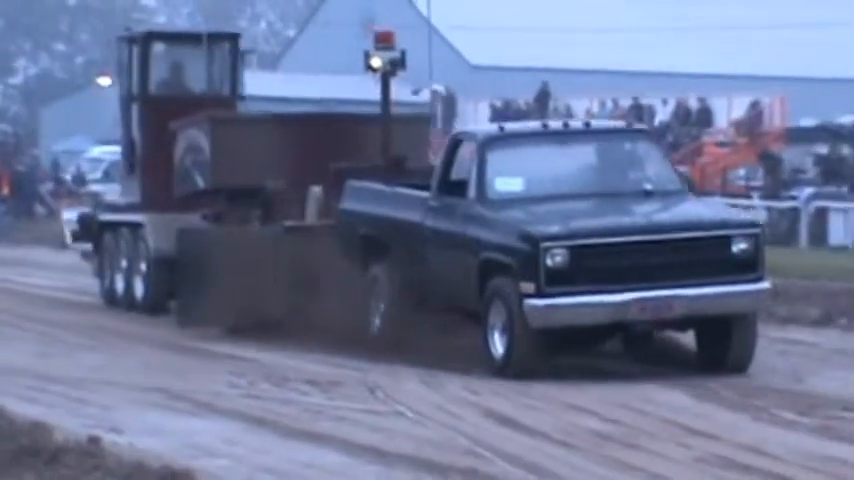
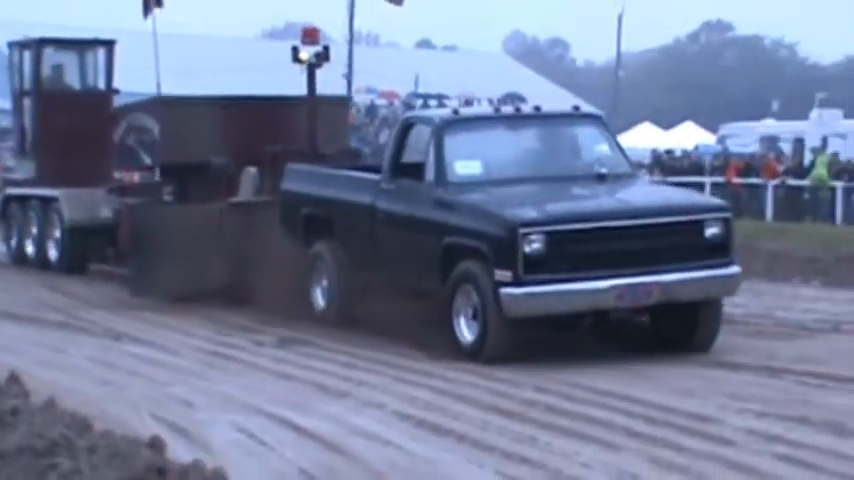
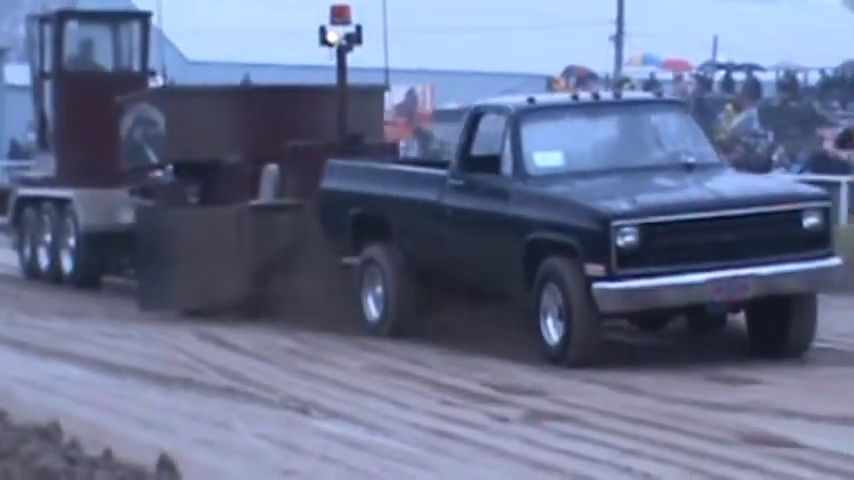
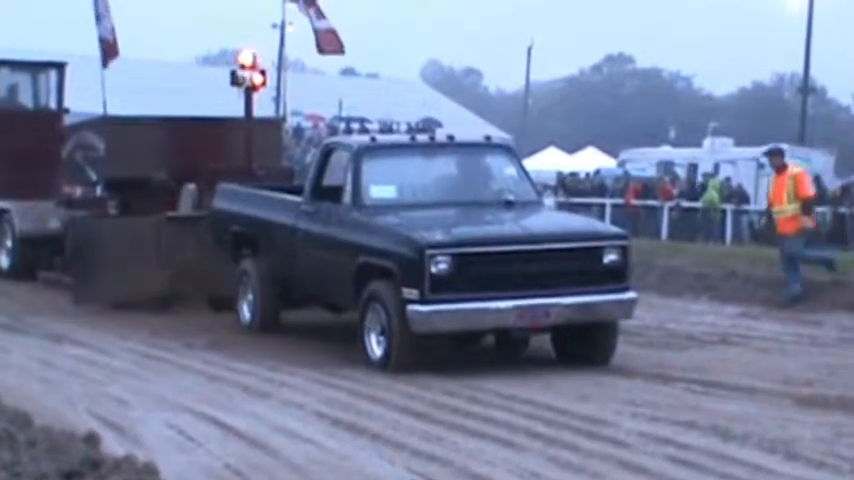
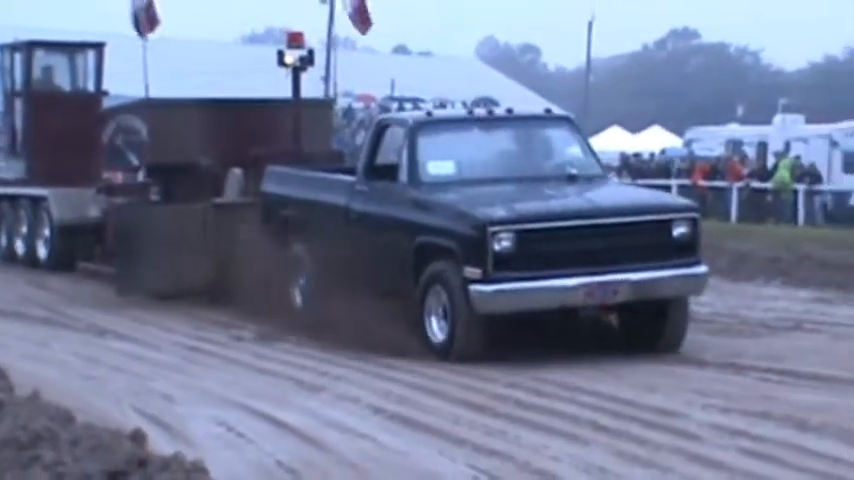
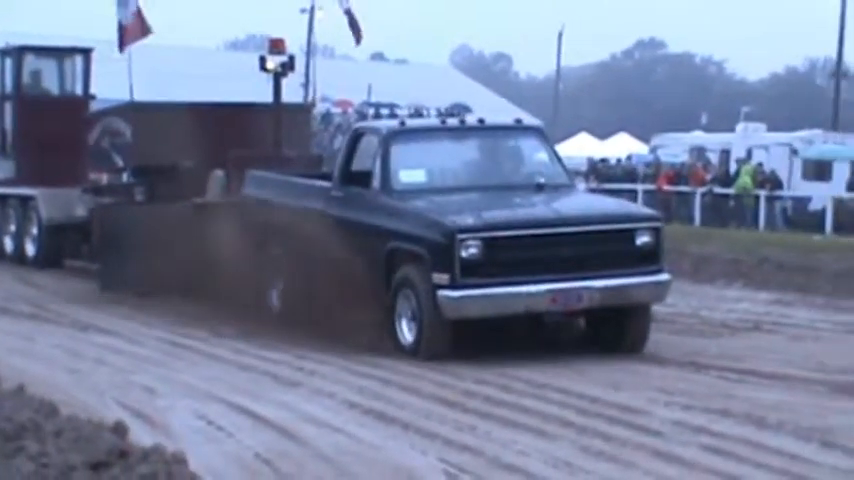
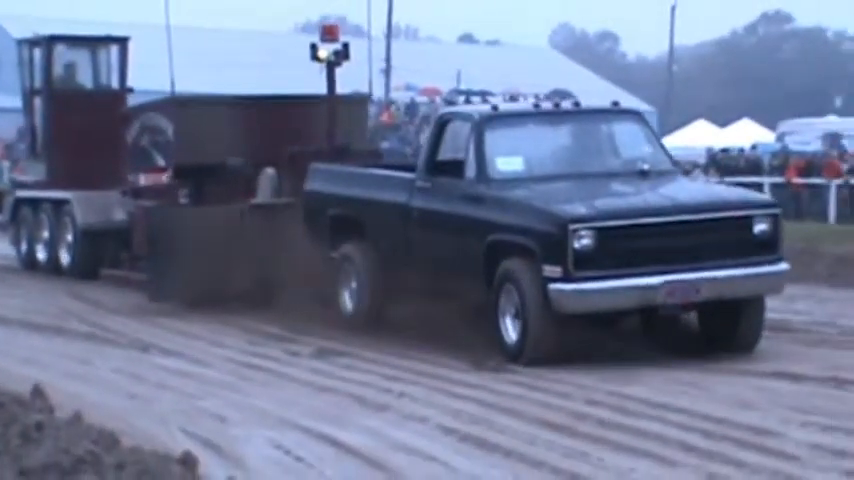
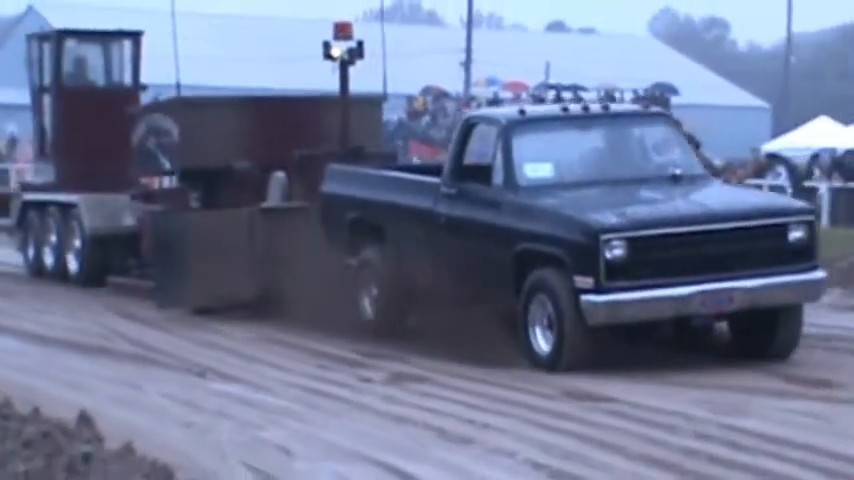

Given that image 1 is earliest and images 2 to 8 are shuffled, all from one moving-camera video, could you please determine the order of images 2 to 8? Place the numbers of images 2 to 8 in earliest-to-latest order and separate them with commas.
3, 8, 7, 2, 5, 6, 4
